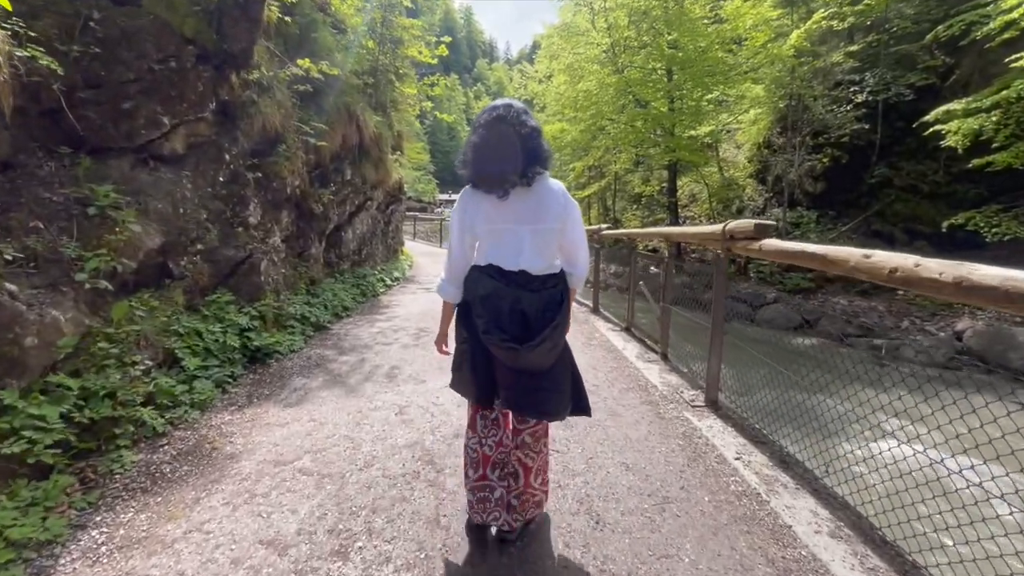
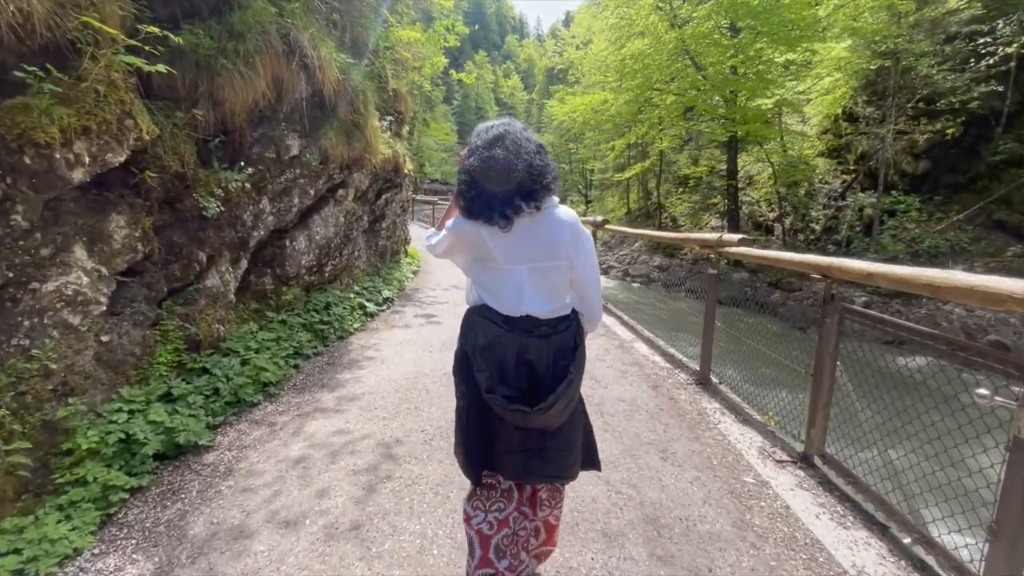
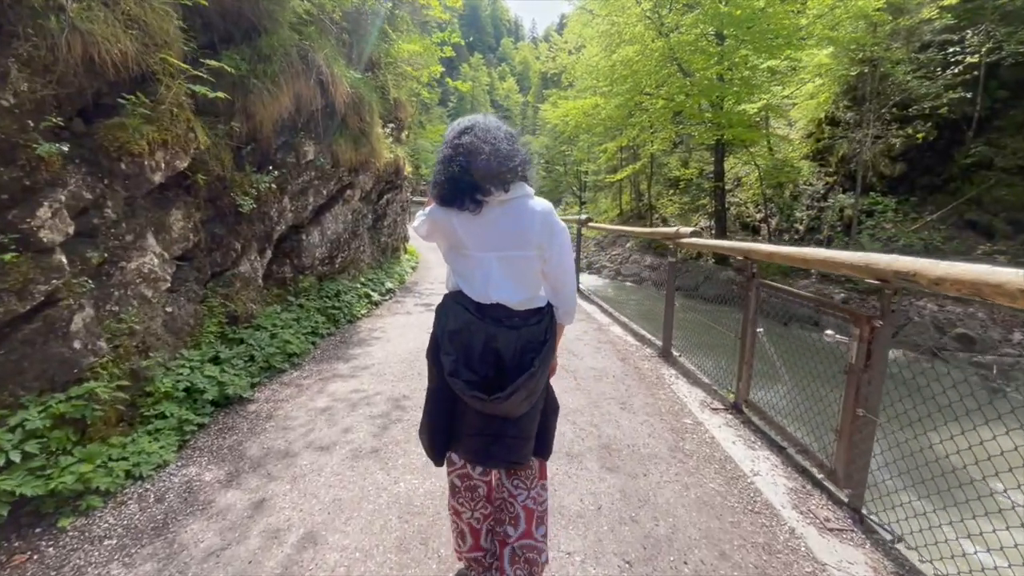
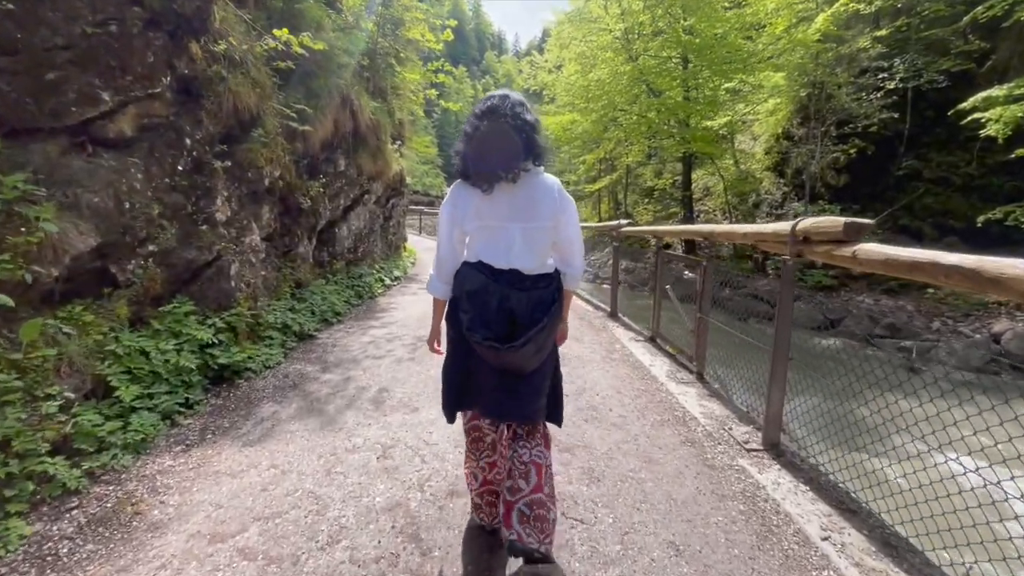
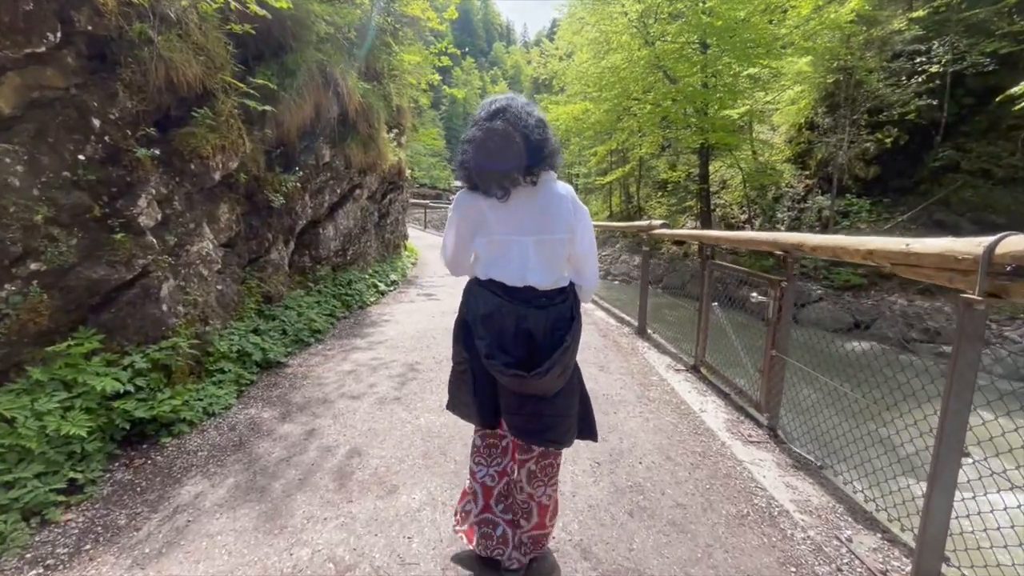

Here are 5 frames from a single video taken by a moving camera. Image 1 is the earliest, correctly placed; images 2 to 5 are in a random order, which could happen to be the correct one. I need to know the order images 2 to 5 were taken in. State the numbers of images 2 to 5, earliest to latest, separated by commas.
4, 5, 3, 2
